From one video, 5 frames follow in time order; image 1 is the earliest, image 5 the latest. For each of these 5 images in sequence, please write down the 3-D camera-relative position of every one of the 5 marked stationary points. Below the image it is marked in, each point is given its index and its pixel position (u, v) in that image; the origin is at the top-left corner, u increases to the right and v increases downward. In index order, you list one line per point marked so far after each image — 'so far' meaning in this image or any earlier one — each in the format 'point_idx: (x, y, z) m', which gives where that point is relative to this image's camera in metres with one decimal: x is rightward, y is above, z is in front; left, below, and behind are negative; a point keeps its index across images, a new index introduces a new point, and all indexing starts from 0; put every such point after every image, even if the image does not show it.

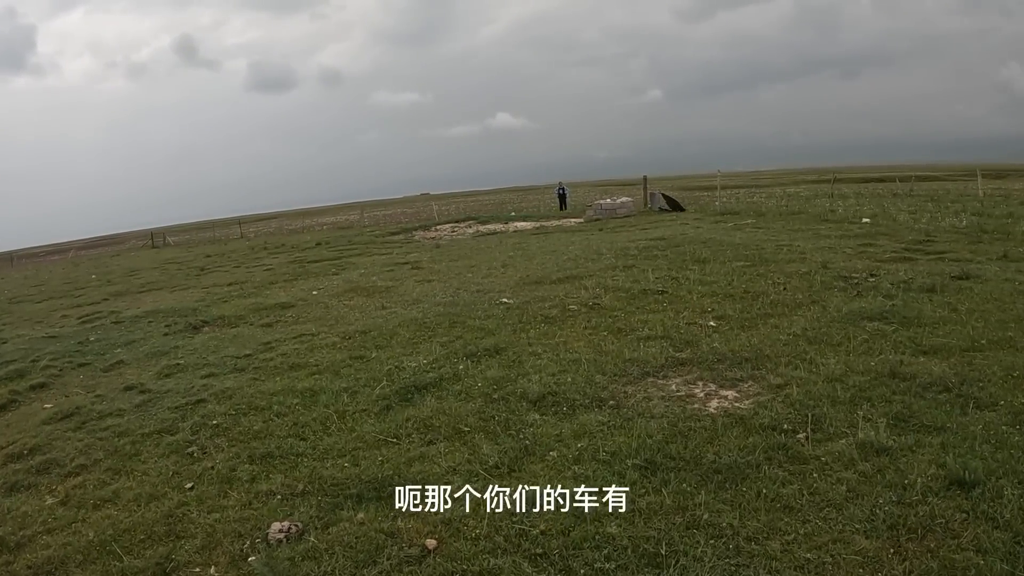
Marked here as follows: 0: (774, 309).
0: (+5.3, -0.4, +11.3) m
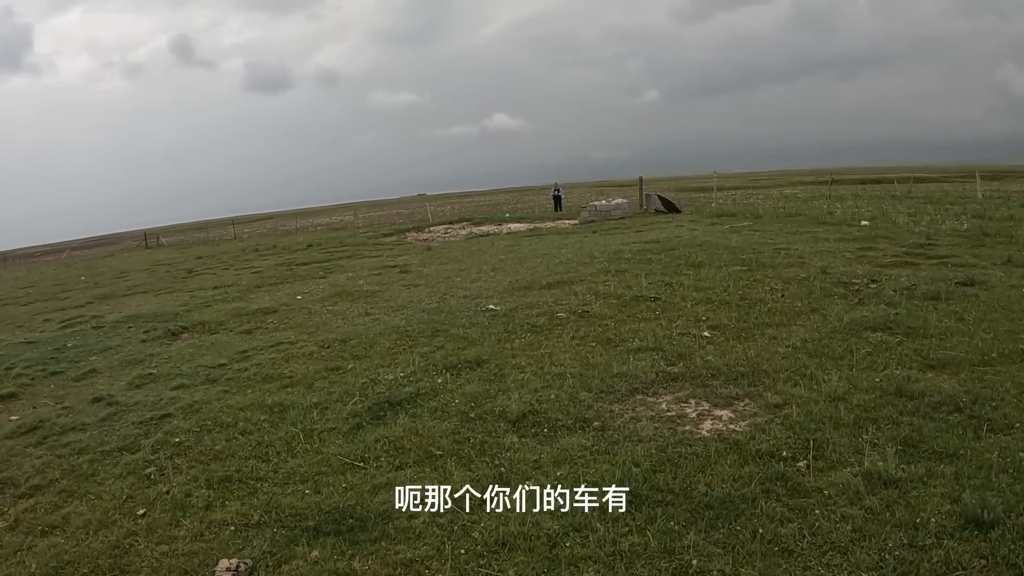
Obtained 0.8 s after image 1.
0: (+5.0, -0.6, +10.7) m
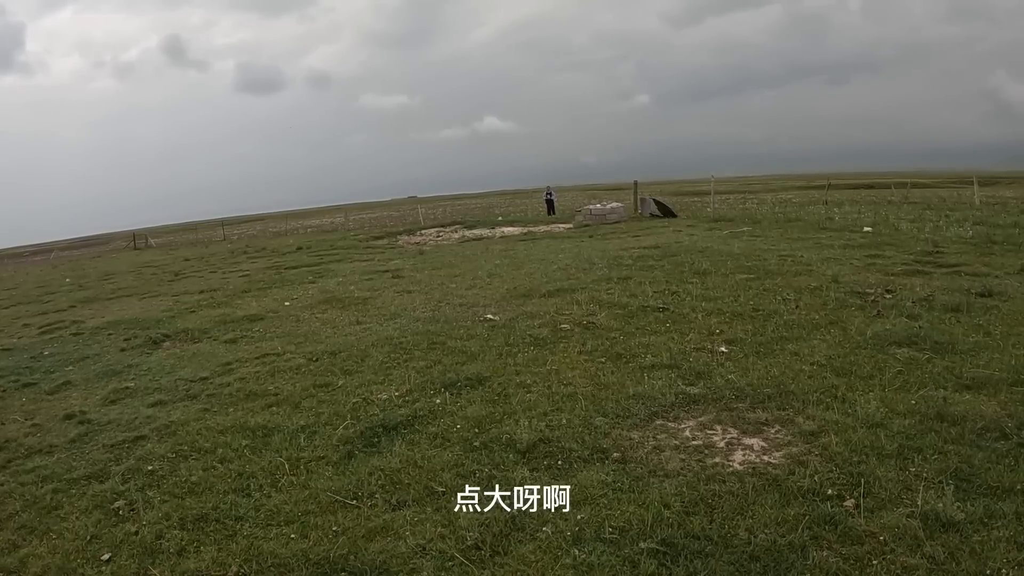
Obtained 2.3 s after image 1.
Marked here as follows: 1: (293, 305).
0: (+5.0, -0.8, +10.1) m
1: (-7.3, -0.6, +18.6) m
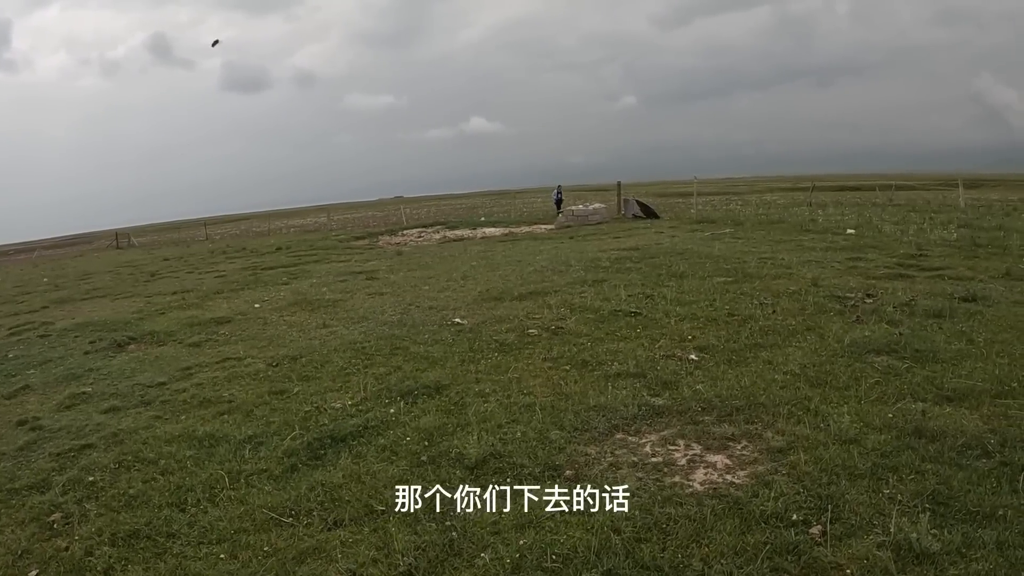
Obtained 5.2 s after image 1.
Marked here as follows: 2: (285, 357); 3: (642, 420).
0: (+4.4, -0.9, +9.8) m
1: (-8.0, -0.6, +18.1) m
2: (-4.7, -1.5, +11.7) m
3: (+1.6, -1.6, +6.8) m
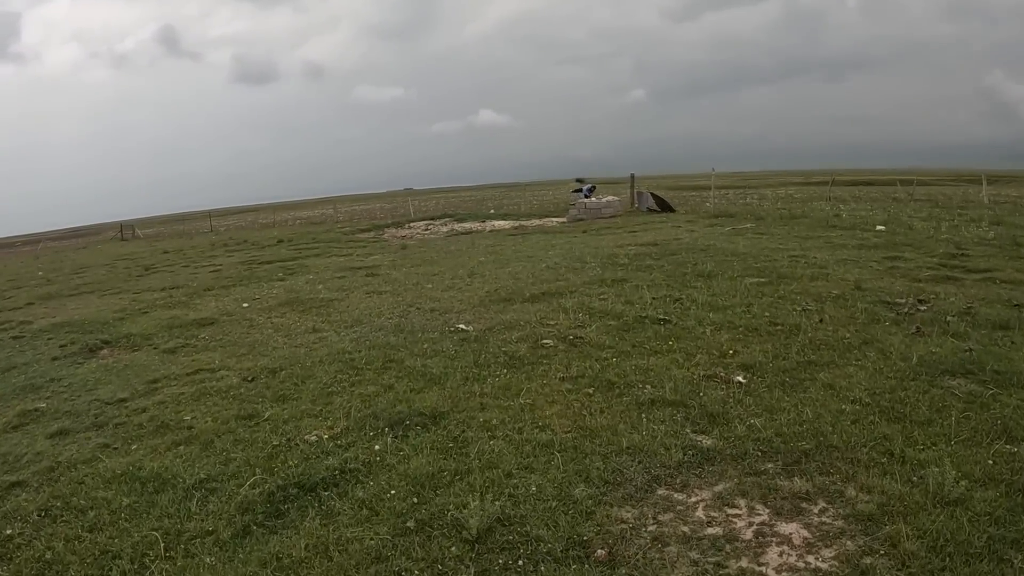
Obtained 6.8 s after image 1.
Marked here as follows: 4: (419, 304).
0: (+4.6, -1.0, +8.4) m
1: (-7.8, -0.6, +16.8) m
2: (-4.5, -1.5, +10.3) m
3: (+1.7, -1.8, +5.5) m
4: (-2.3, -0.4, +14.2) m
